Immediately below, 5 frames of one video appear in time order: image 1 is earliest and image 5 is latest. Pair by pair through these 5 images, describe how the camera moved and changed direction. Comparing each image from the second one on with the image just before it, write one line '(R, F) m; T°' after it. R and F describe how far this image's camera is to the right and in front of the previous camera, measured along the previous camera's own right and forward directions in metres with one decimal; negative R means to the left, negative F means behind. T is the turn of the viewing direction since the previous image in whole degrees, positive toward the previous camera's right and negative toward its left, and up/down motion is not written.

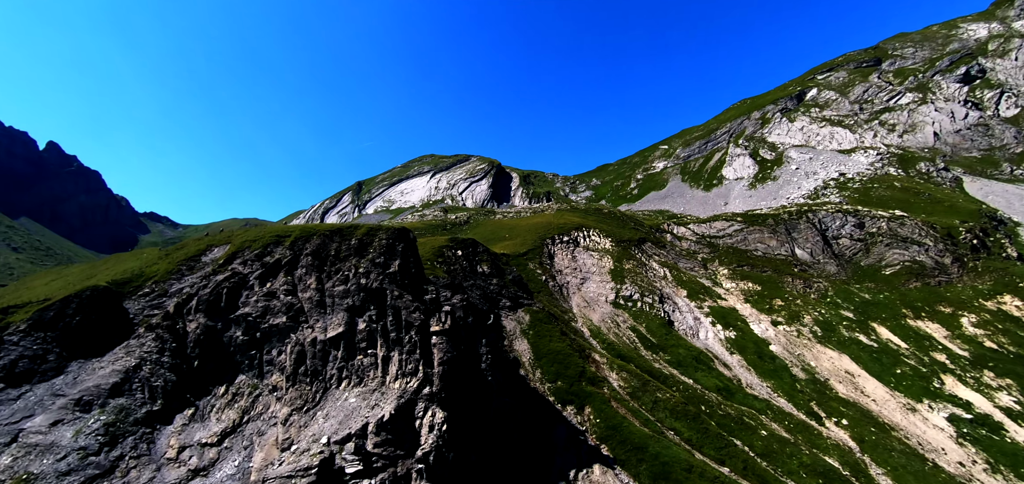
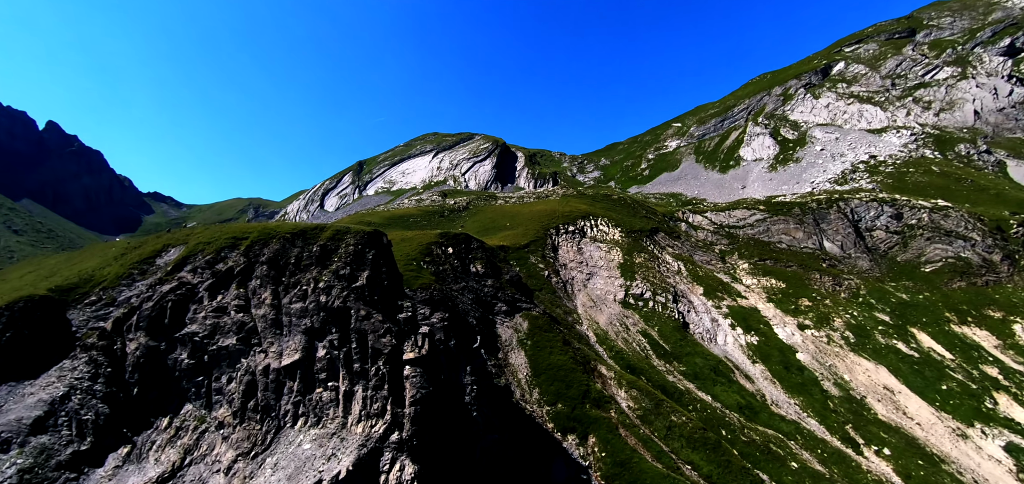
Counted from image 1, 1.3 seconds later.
(+1.3, +7.3) m; -1°
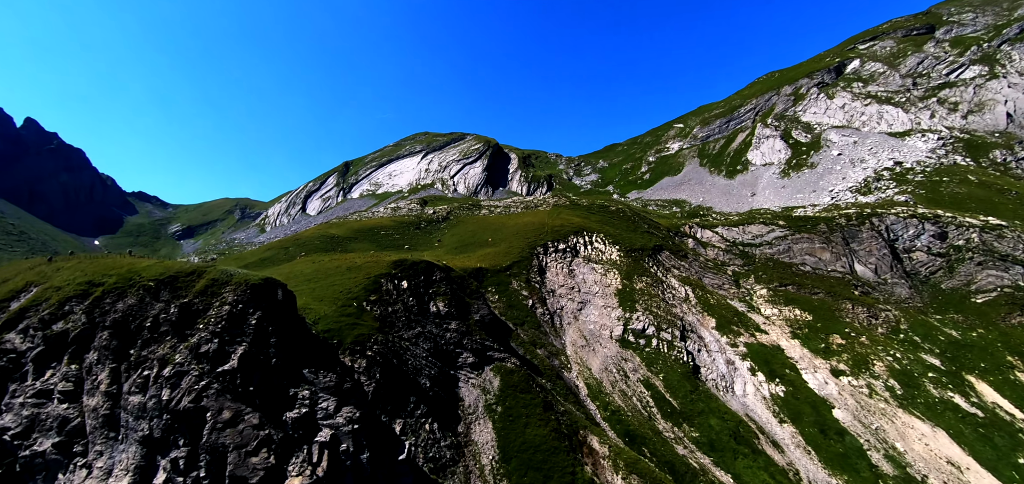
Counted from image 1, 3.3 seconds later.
(+3.3, +11.7) m; 0°
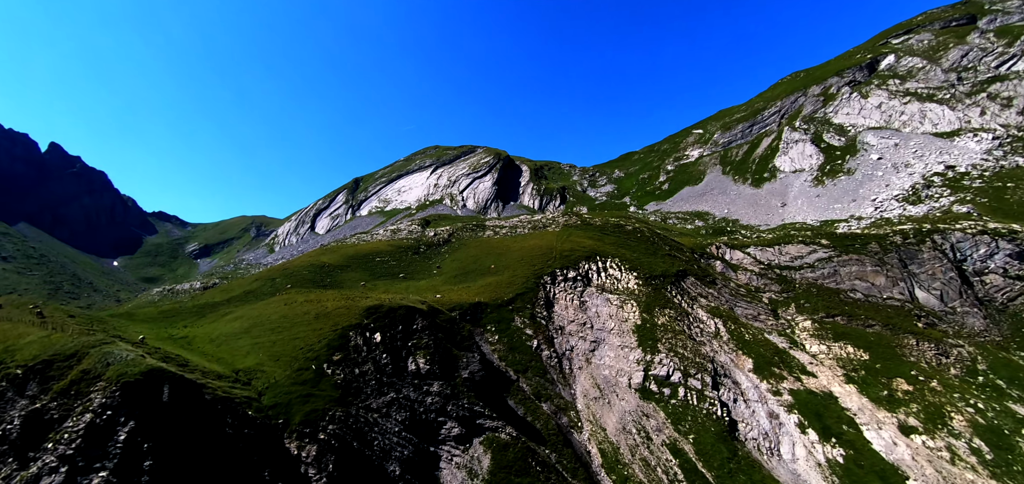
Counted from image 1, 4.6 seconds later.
(+2.4, +7.8) m; -2°
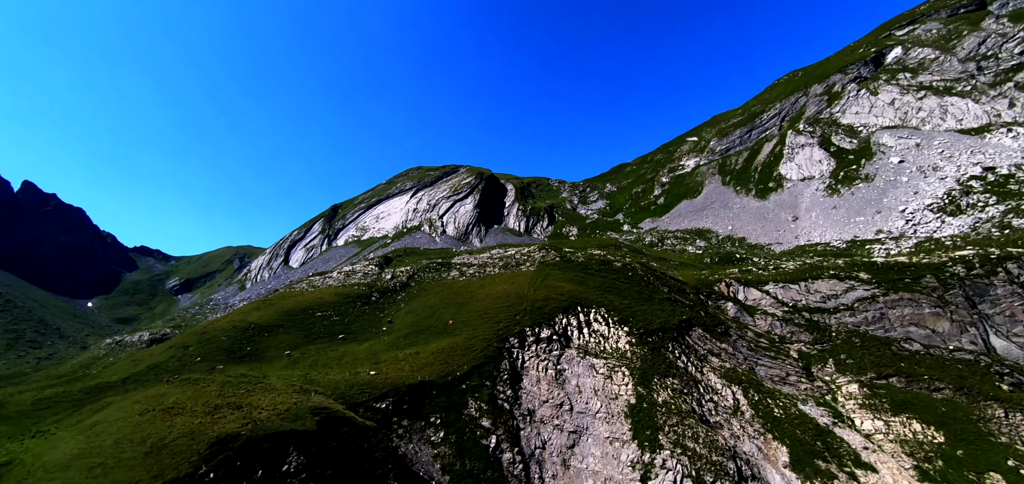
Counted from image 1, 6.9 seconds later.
(+6.1, +13.8) m; 0°
